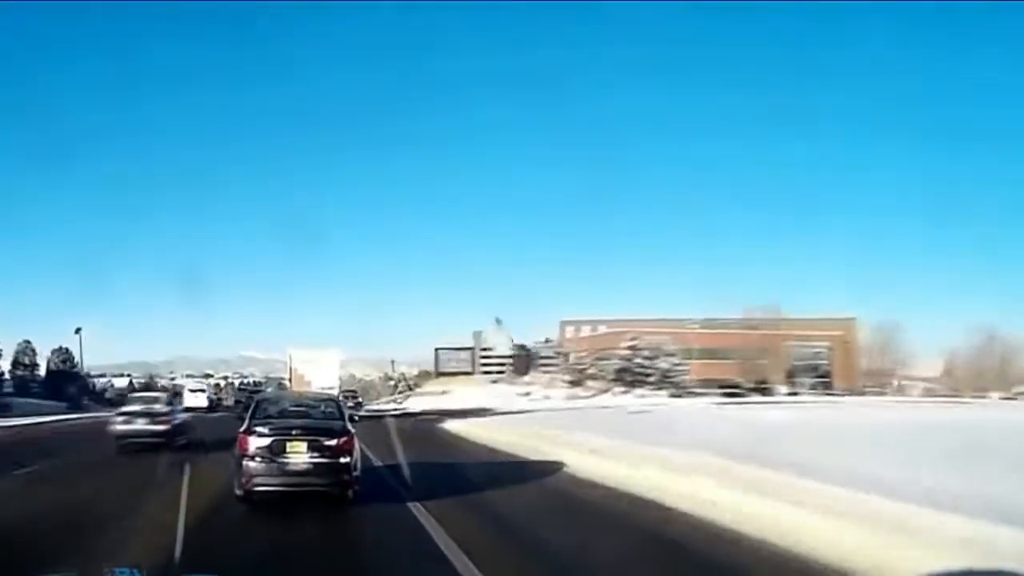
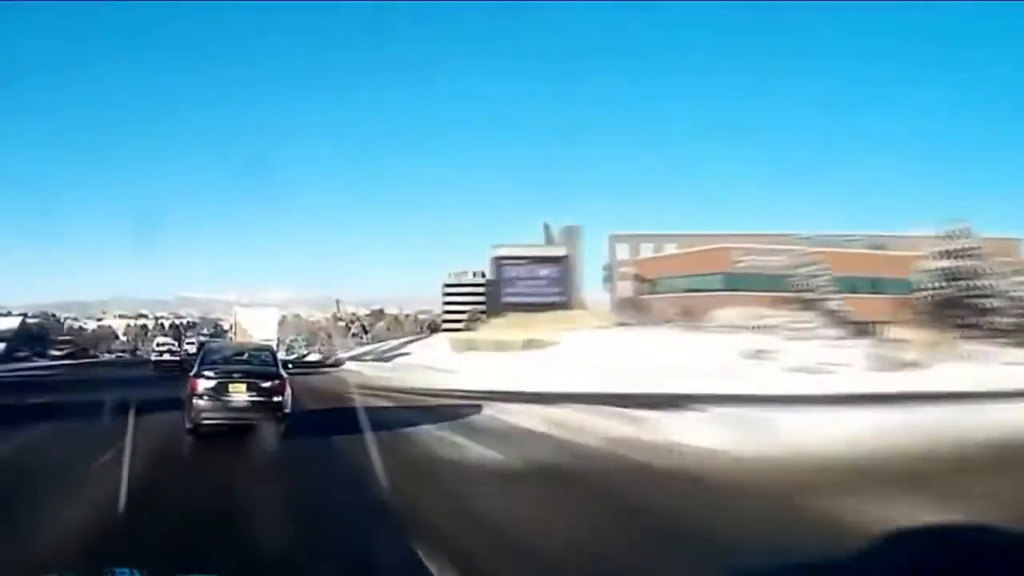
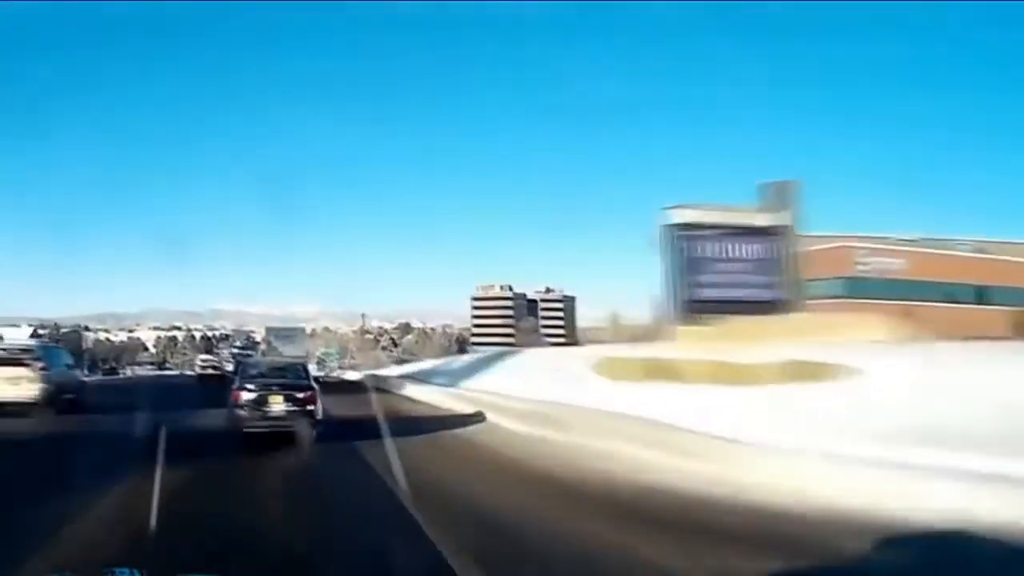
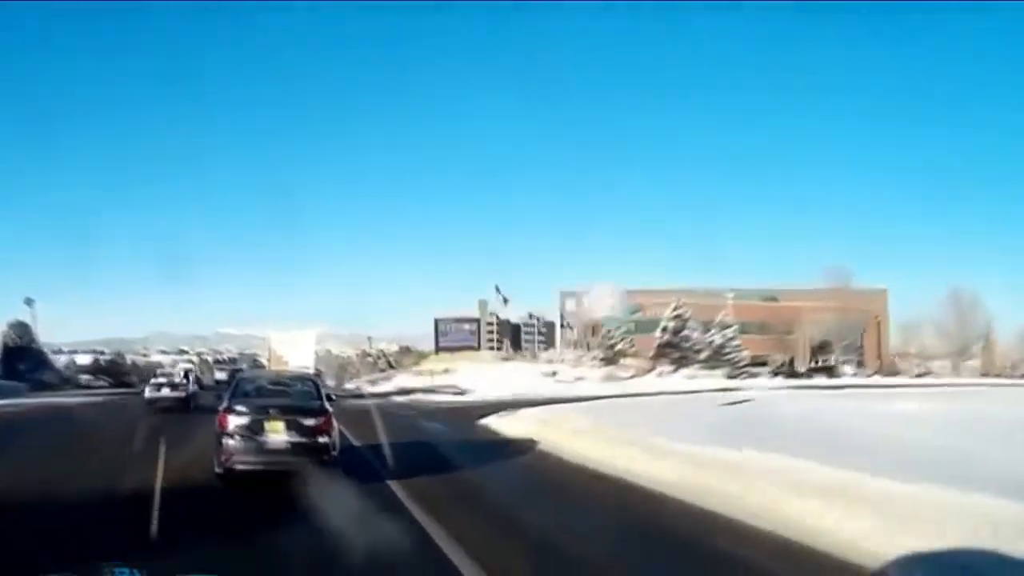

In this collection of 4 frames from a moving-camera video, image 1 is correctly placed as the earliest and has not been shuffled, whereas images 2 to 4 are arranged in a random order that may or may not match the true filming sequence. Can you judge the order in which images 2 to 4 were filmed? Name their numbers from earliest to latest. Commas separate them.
4, 2, 3
